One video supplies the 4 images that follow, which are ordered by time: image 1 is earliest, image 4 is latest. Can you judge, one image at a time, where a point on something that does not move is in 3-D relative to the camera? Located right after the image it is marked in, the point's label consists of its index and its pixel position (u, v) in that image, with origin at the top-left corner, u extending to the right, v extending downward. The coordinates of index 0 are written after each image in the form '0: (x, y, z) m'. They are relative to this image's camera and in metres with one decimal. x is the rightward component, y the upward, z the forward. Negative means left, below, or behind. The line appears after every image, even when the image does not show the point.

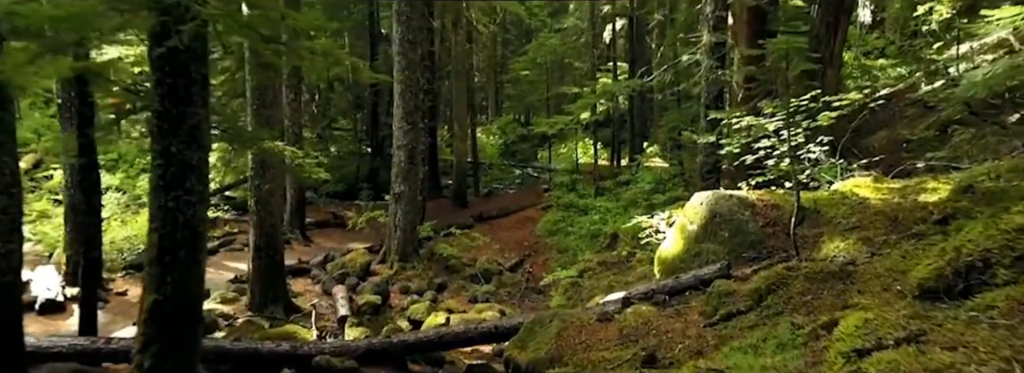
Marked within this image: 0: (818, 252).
0: (+2.5, -0.5, +5.9) m
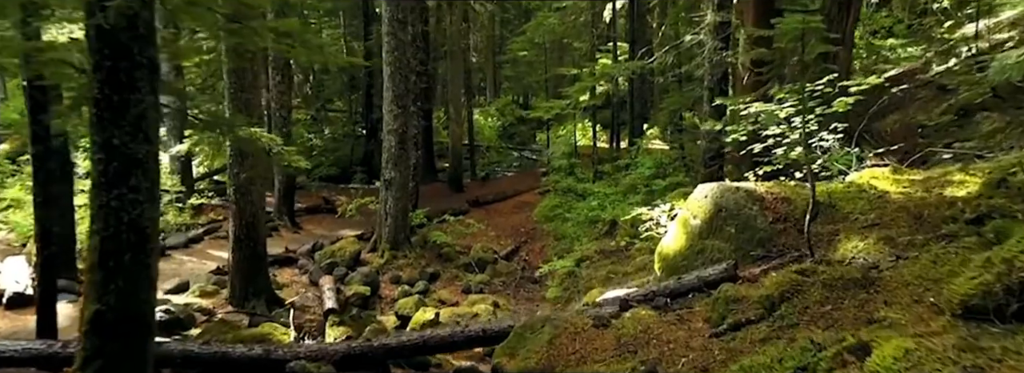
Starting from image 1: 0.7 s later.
0: (+2.4, -0.5, +5.4) m
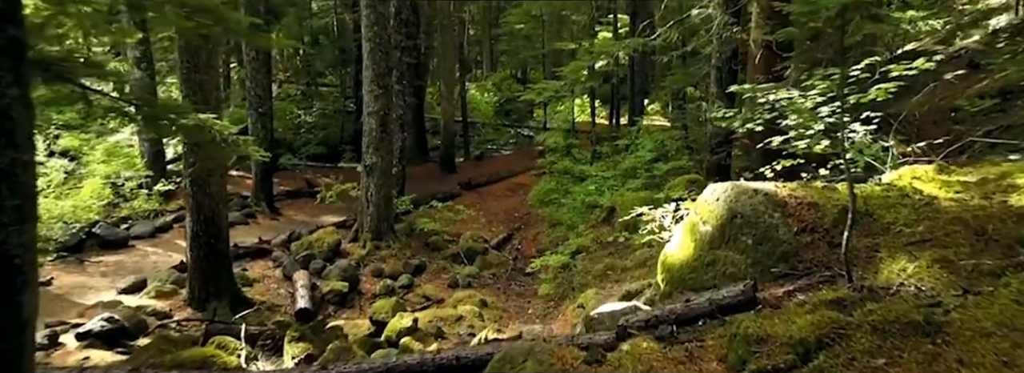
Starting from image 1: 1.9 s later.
0: (+2.3, -0.6, +4.5) m
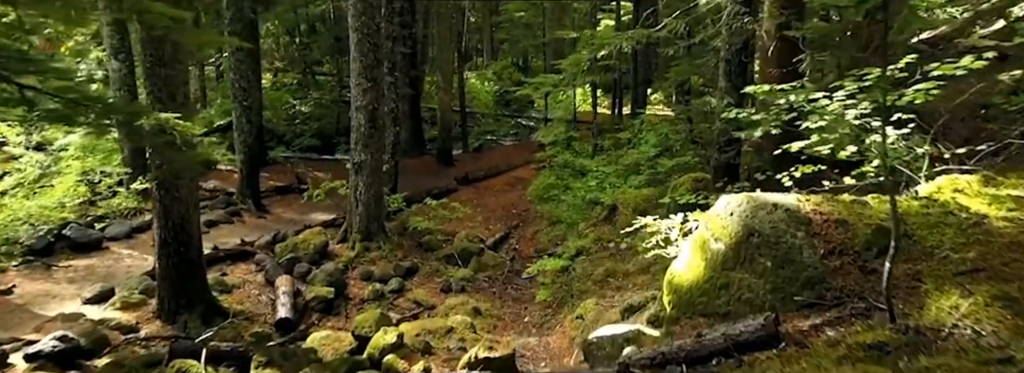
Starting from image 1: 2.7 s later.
0: (+2.2, -0.7, +3.8) m
